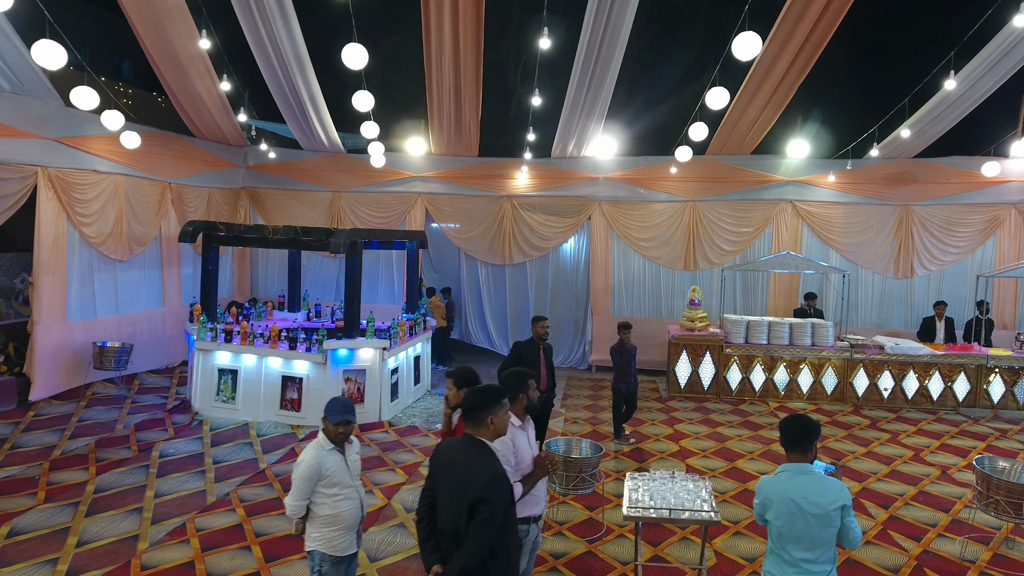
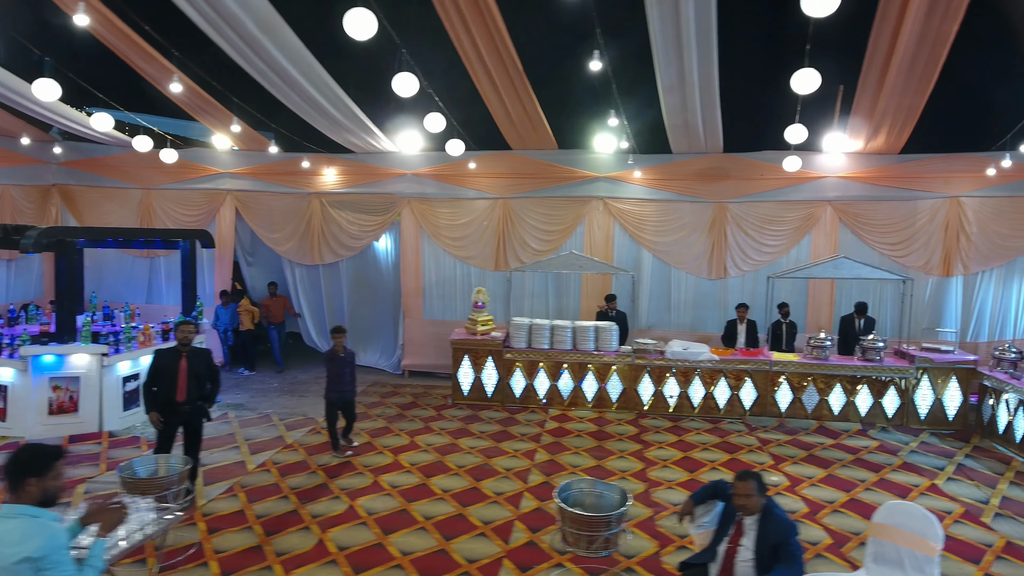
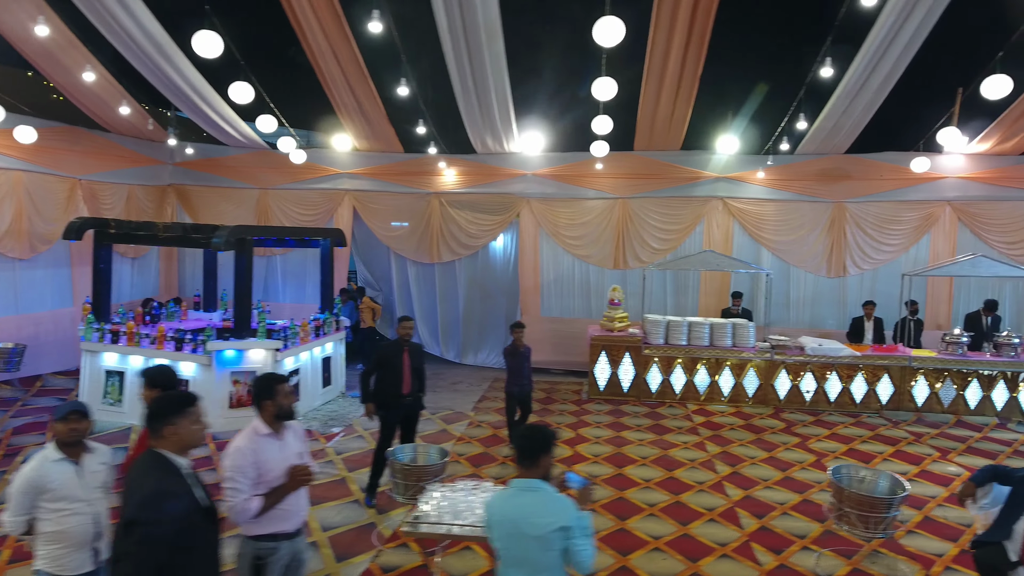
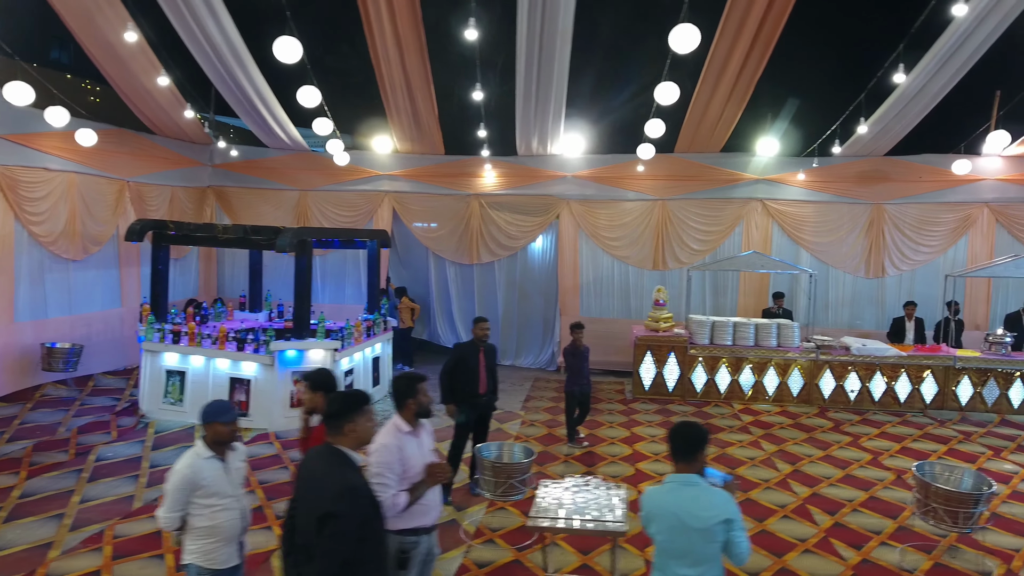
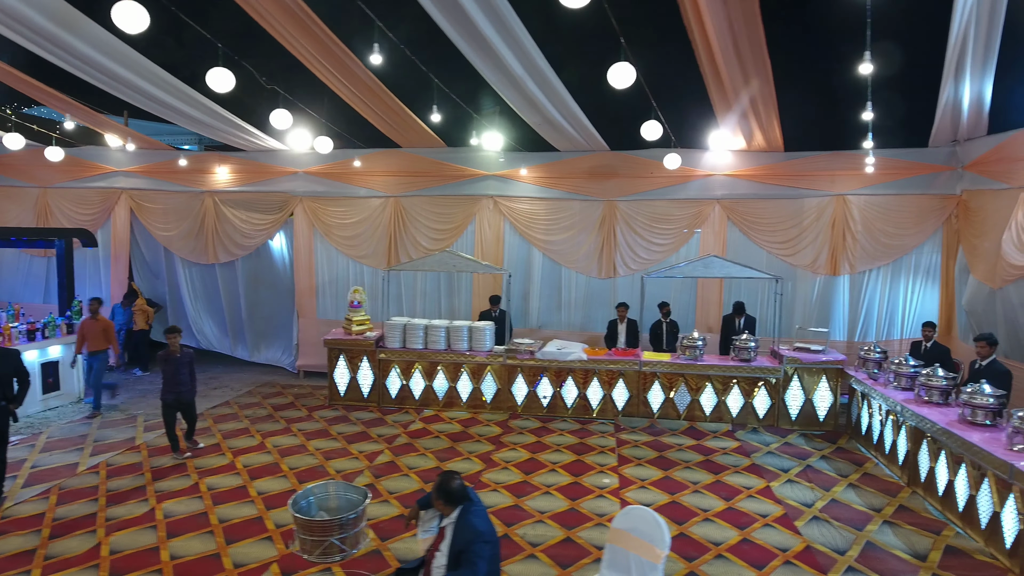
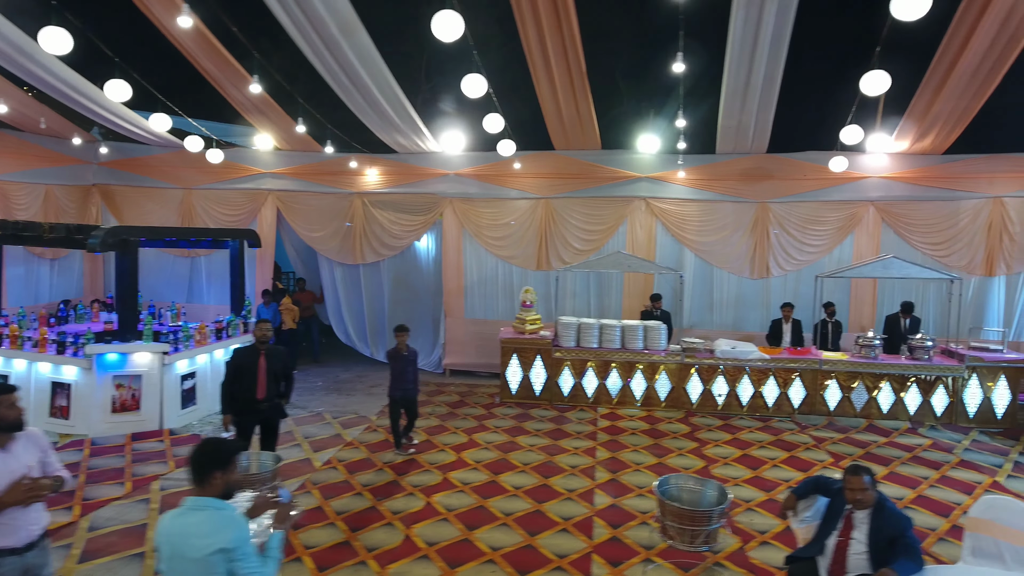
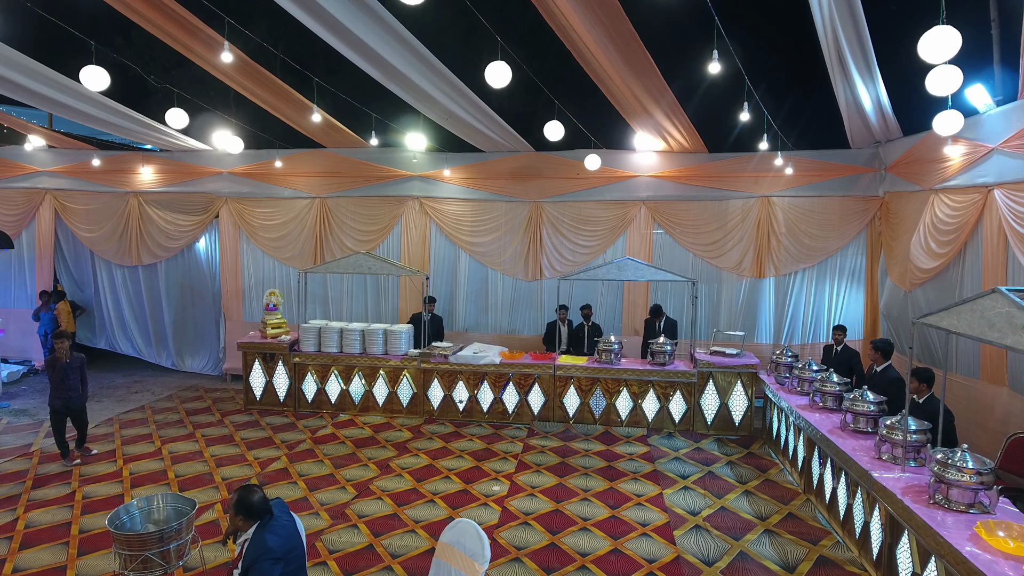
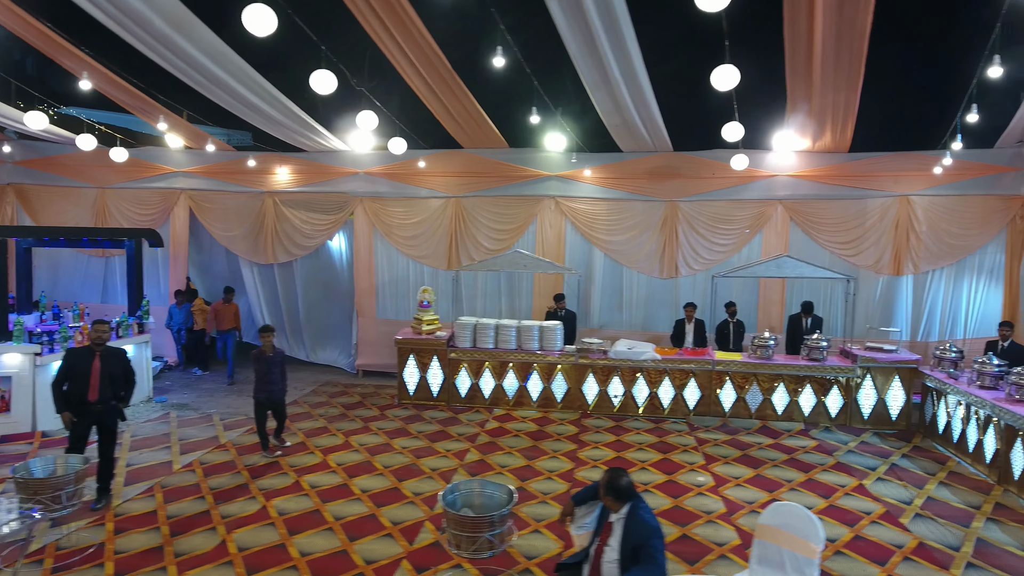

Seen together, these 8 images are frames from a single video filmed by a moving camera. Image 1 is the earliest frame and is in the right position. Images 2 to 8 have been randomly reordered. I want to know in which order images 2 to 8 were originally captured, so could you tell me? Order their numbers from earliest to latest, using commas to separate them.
4, 3, 6, 2, 8, 5, 7
